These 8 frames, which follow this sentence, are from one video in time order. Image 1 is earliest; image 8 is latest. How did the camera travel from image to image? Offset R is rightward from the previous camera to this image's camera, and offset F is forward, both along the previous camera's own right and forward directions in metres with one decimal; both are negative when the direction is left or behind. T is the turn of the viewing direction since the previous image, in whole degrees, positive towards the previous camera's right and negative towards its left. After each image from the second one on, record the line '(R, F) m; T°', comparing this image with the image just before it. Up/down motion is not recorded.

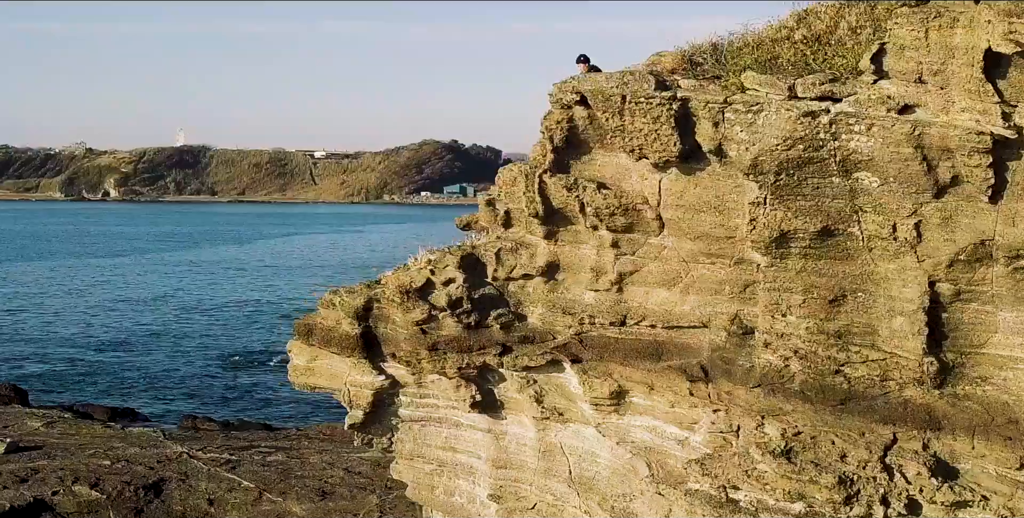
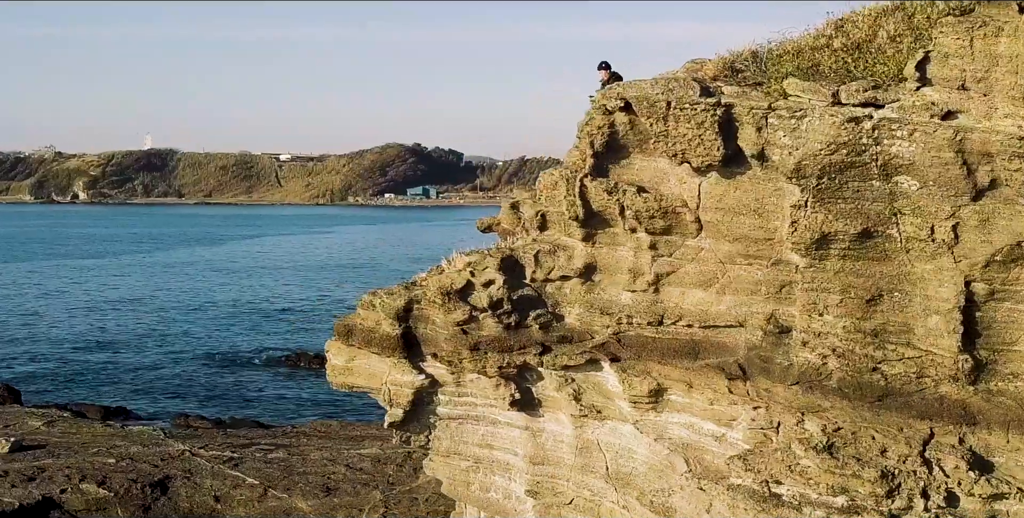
(-0.5, -0.2) m; 0°
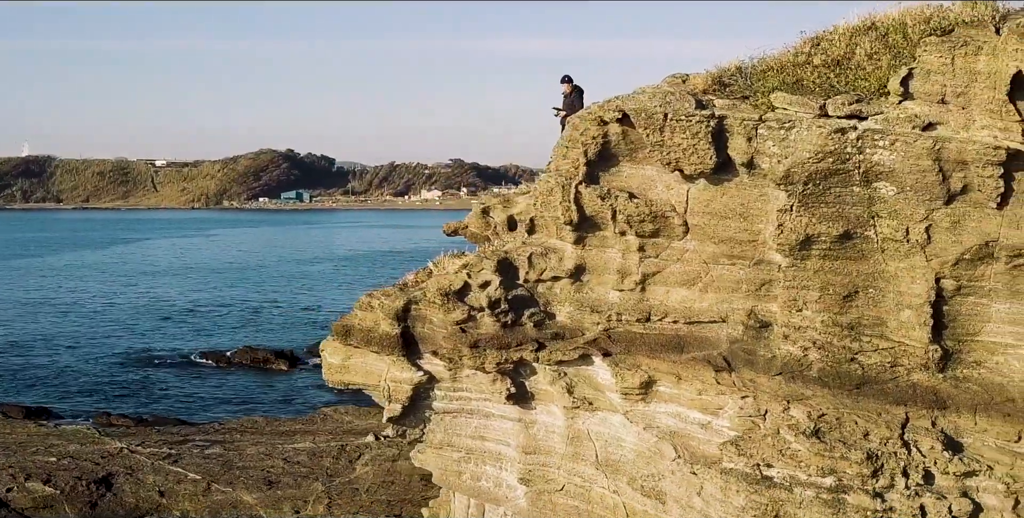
(-0.8, -0.3) m; +6°
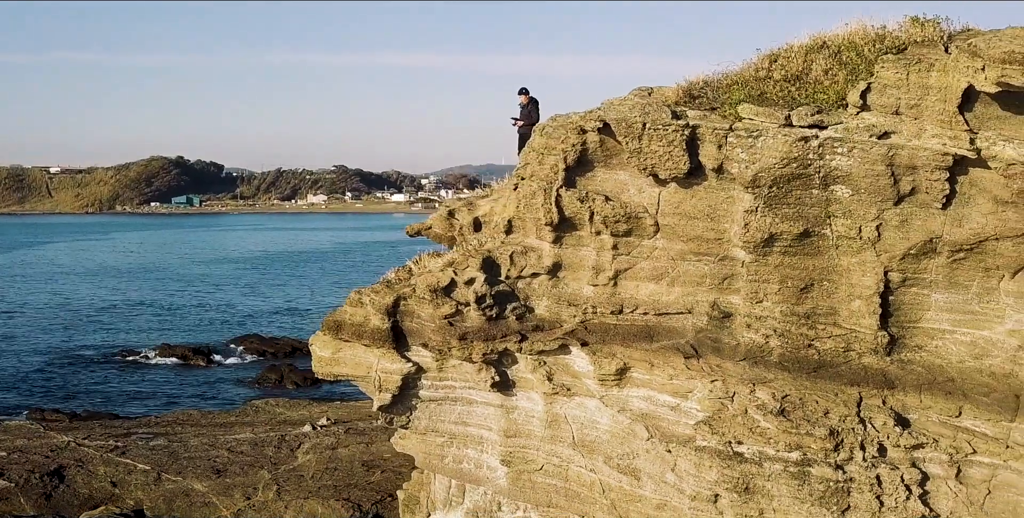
(-0.8, -0.4) m; +6°
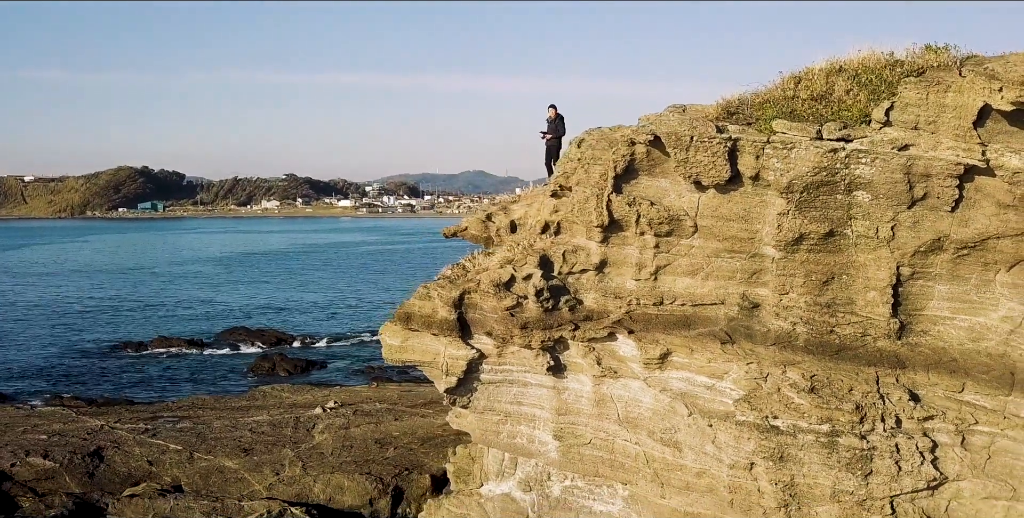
(-1.2, -1.1) m; +2°
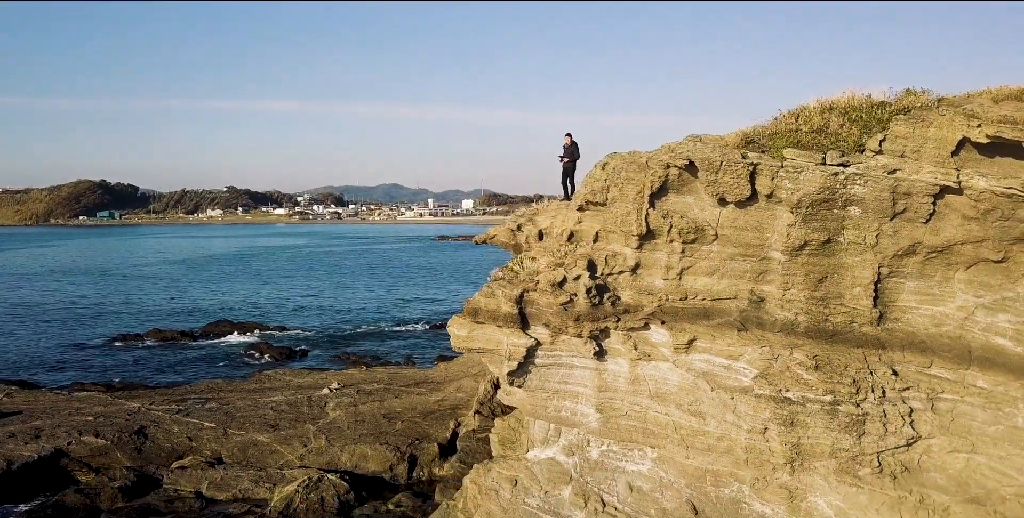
(-1.8, -1.9) m; +4°
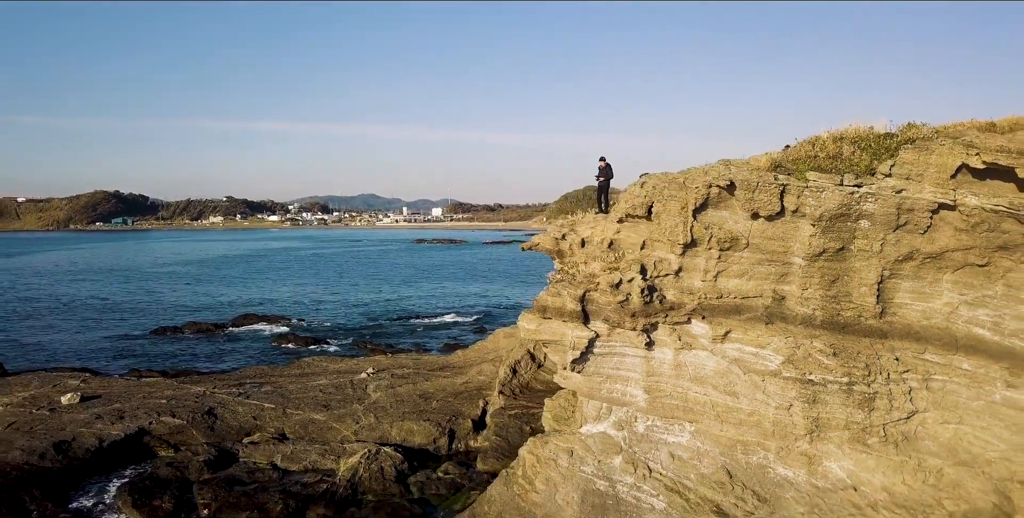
(-1.7, -2.1) m; +2°
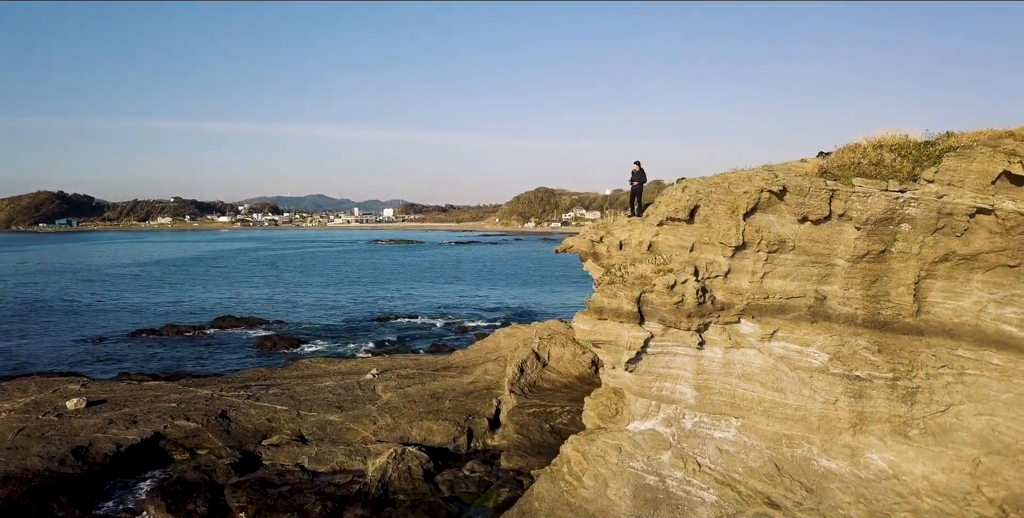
(-2.0, -0.3) m; +3°
